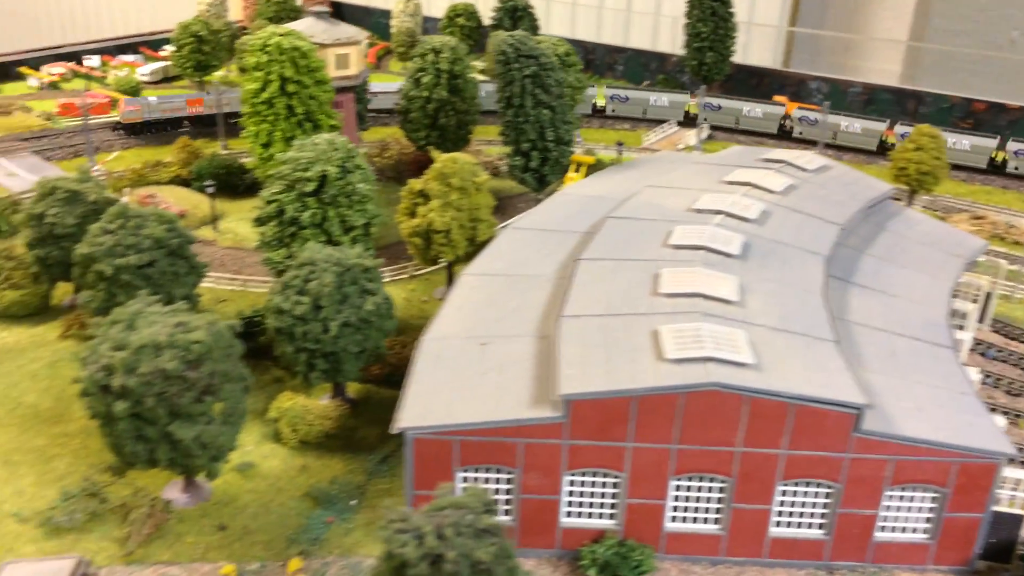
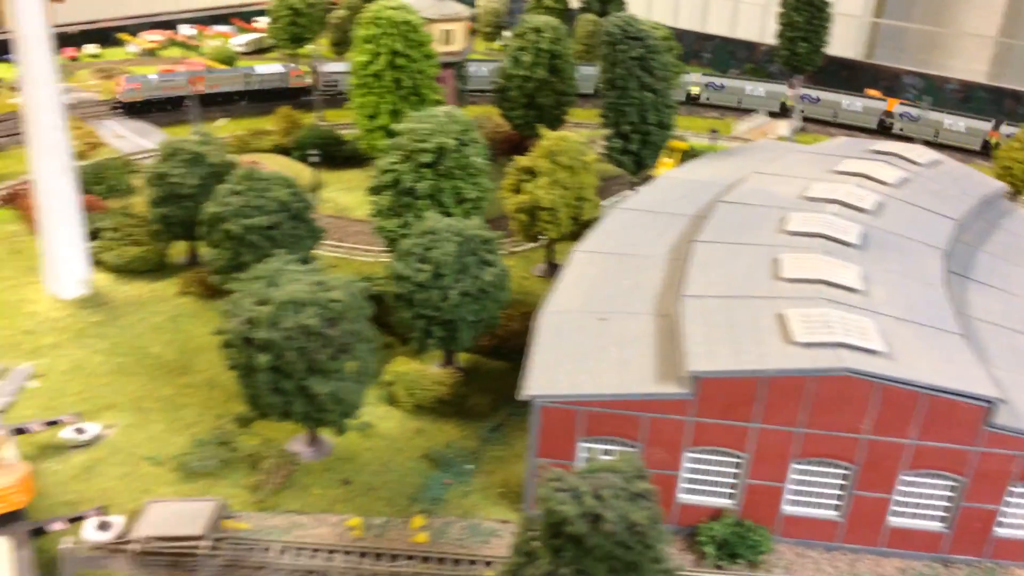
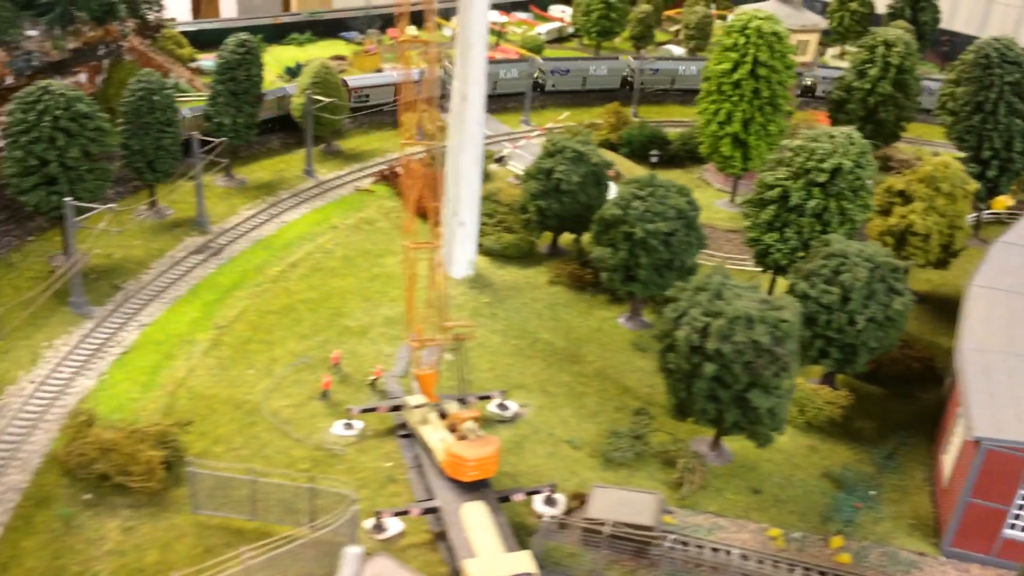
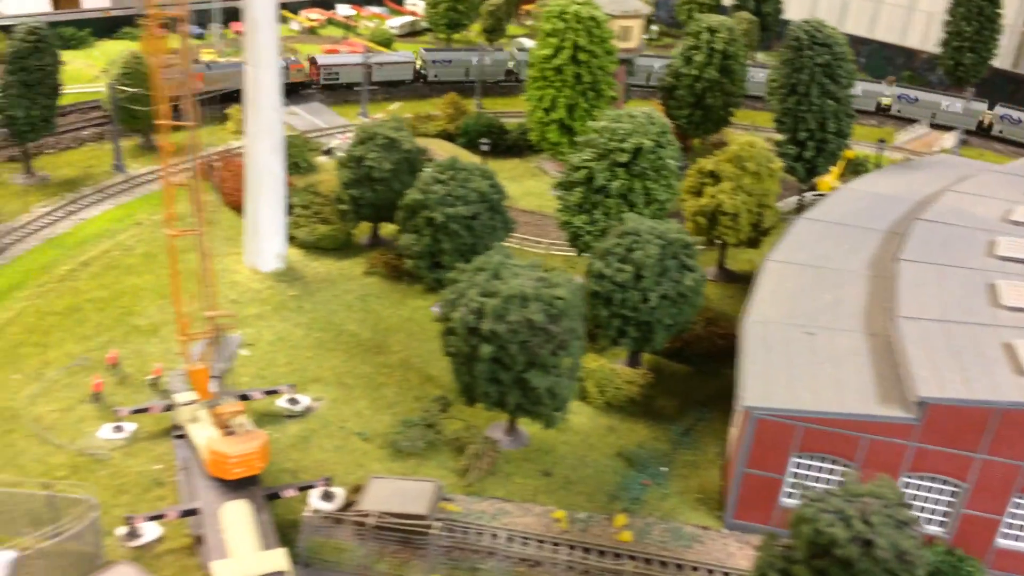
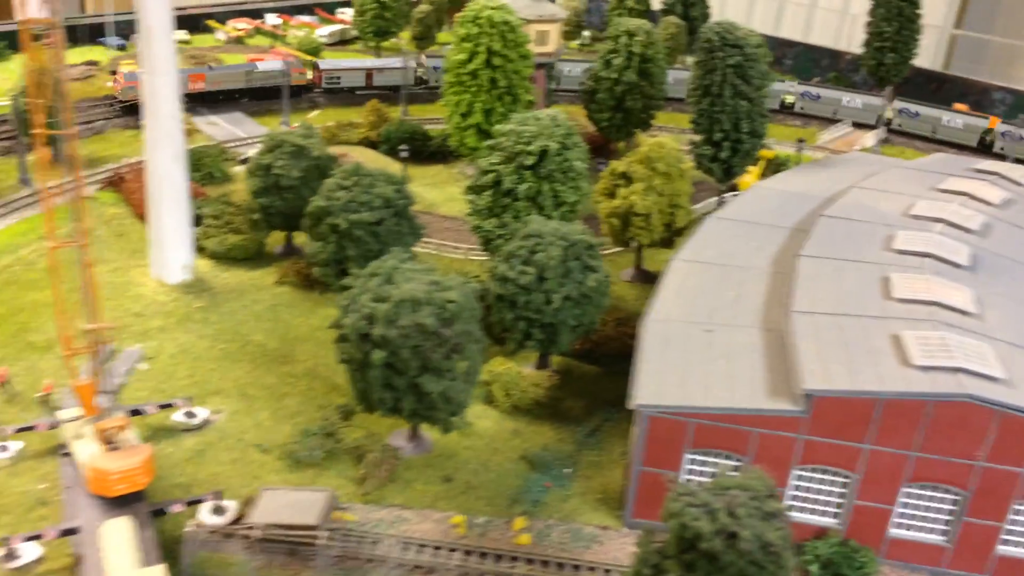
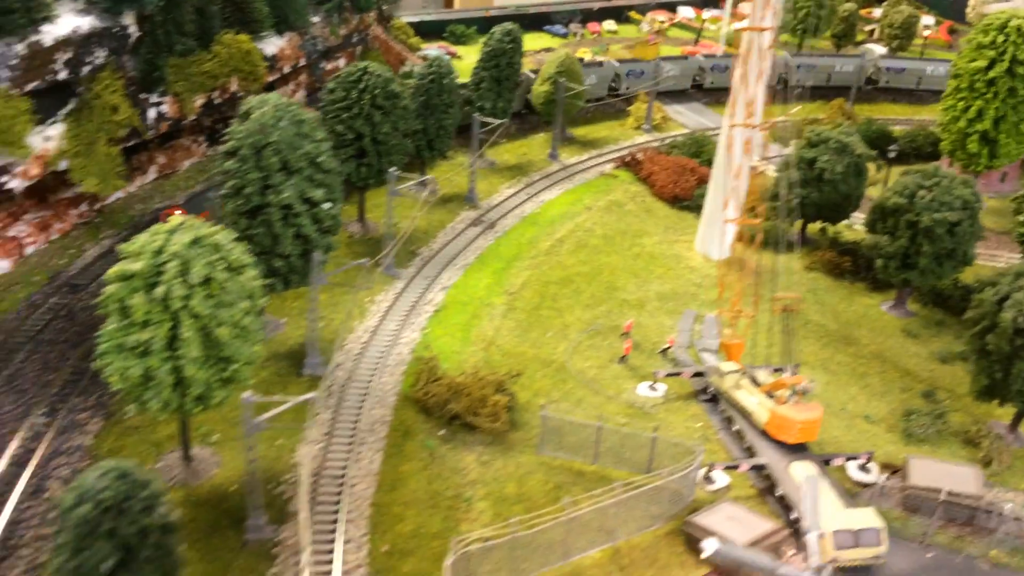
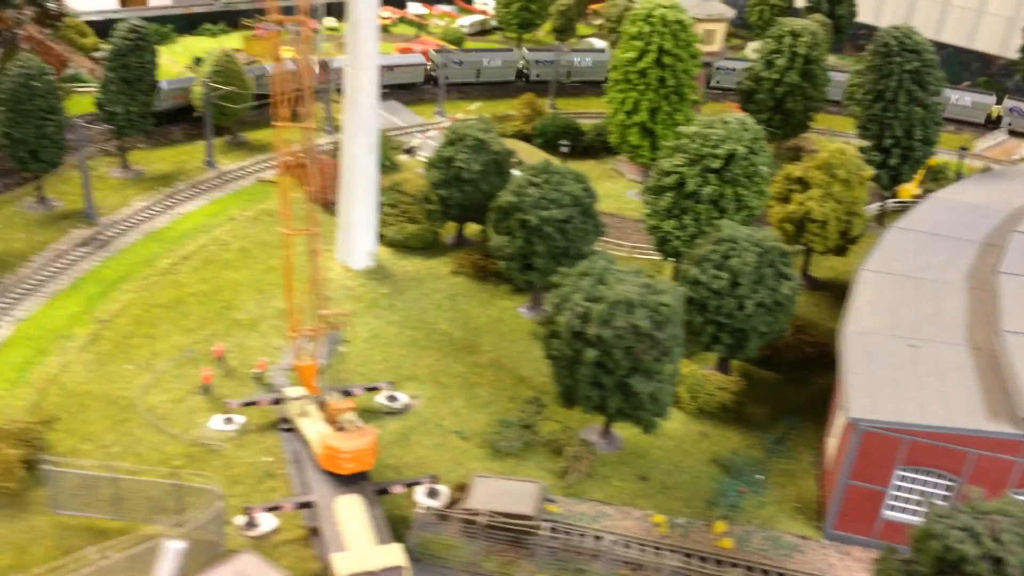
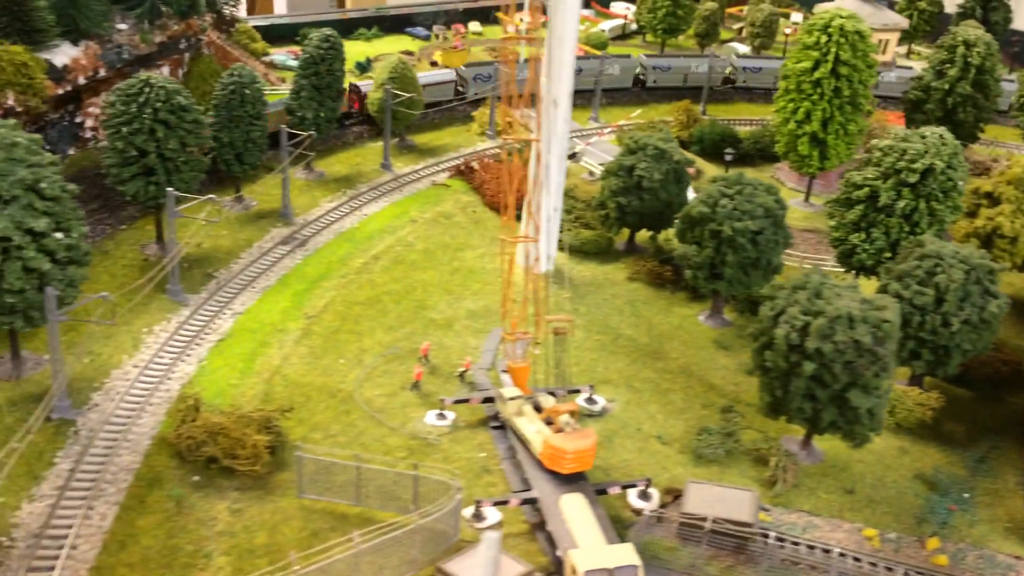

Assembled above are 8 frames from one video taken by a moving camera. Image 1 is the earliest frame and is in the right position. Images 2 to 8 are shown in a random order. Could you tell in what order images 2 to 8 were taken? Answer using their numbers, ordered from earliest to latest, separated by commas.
2, 5, 4, 7, 3, 8, 6
